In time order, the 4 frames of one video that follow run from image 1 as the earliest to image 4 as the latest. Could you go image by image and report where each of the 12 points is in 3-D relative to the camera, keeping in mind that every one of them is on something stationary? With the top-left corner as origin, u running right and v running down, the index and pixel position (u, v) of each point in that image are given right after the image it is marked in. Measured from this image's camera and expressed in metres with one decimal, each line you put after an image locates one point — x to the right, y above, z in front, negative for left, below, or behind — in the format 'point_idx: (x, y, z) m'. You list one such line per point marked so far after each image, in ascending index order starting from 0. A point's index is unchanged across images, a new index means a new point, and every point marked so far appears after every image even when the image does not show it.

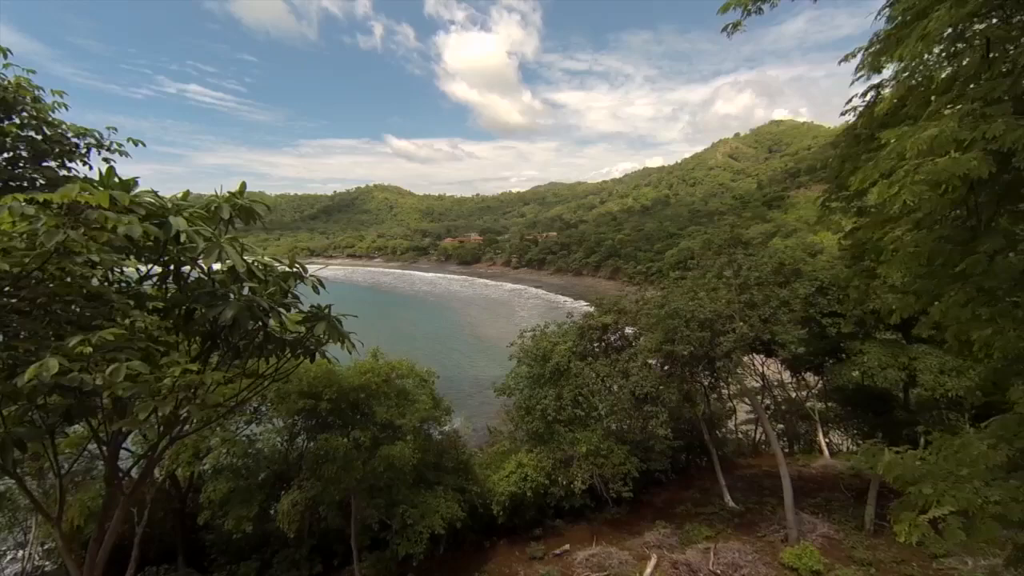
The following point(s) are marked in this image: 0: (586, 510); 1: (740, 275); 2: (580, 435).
0: (+1.9, -5.8, +13.3) m
1: (+4.8, +0.3, +10.7) m
2: (+1.7, -3.6, +12.2) m
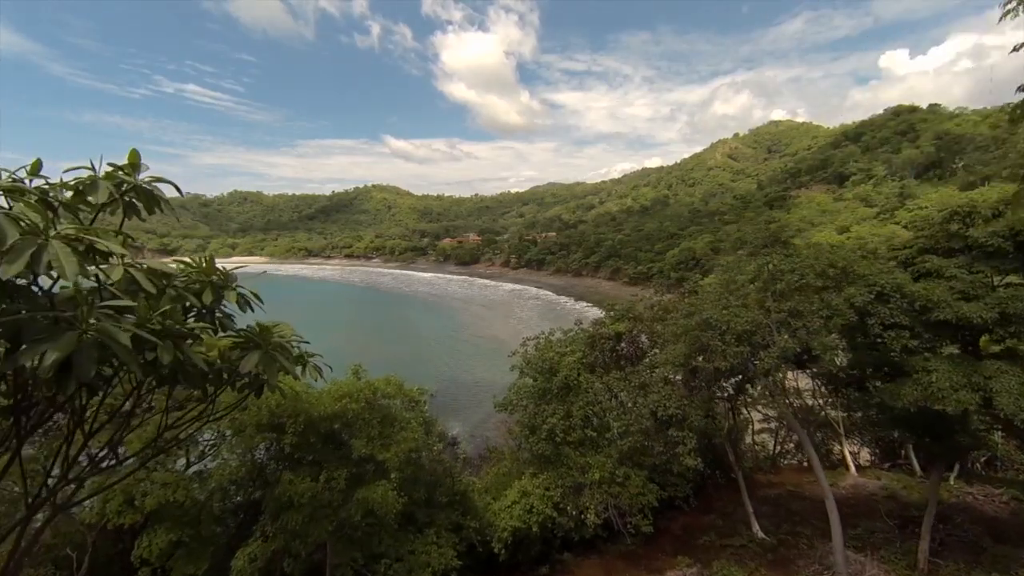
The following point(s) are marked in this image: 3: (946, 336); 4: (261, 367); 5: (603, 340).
0: (+2.0, -5.9, +11.8) m
1: (+4.9, +0.2, +9.3) m
2: (+1.7, -3.7, +10.8) m
3: (+7.5, -0.8, +8.8) m
4: (-1.8, -0.6, +3.6) m
5: (+2.3, -1.3, +12.9) m
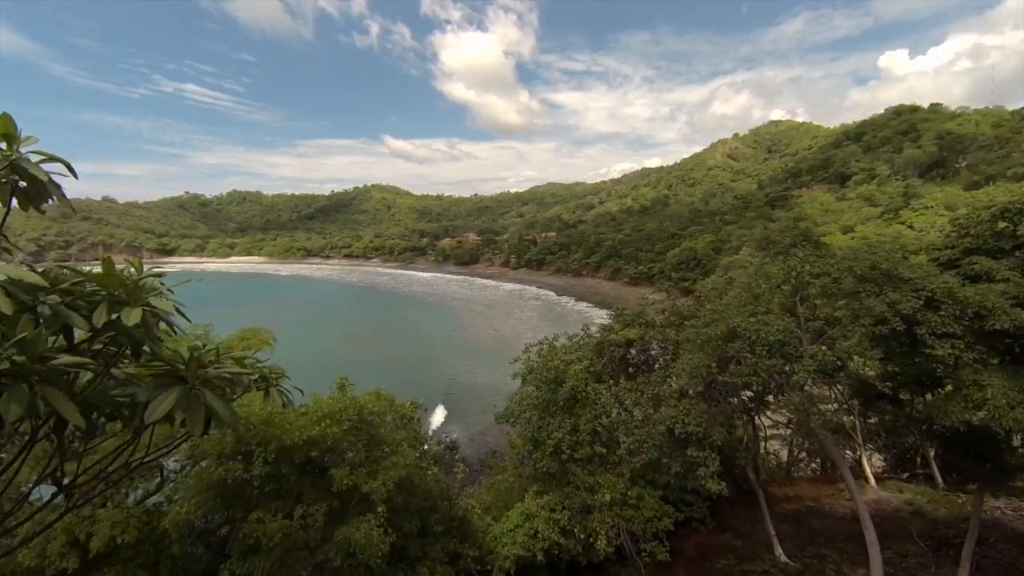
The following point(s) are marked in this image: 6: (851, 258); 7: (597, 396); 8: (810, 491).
0: (+2.1, -6.0, +11.0) m
1: (+4.9, +0.1, +8.4) m
2: (+1.8, -3.7, +9.9) m
3: (+7.6, -0.9, +7.9) m
4: (-1.8, -0.7, +2.7) m
5: (+2.4, -1.4, +12.0) m
6: (+6.0, +0.5, +9.0) m
7: (+1.8, -2.3, +10.9) m
8: (+9.5, -6.6, +16.4) m
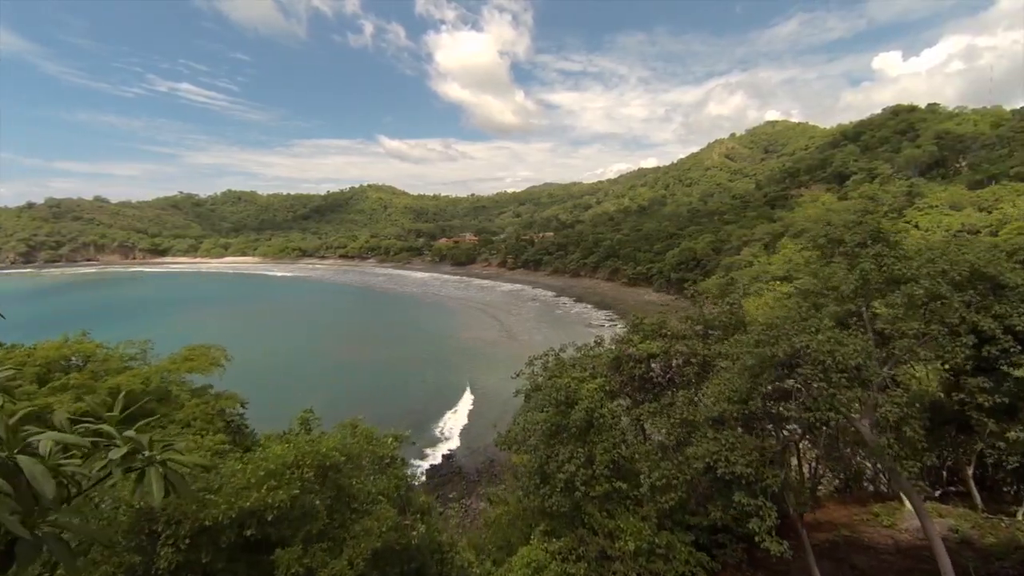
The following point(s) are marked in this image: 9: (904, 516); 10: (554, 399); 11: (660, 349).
0: (+2.1, -6.1, +9.4) m
1: (+5.0, 0.0, +6.8) m
2: (+1.9, -3.9, +8.3) m
3: (+7.7, -1.0, +6.4) m
4: (-1.6, -0.8, +1.1) m
5: (+2.4, -1.5, +10.4) m
6: (+6.1, +0.4, +7.5) m
7: (+1.9, -2.4, +9.3) m
8: (+9.6, -6.7, +14.8) m
9: (+10.8, -6.4, +14.0) m
10: (+0.8, -2.1, +9.8) m
11: (+3.0, -1.3, +10.4) m
